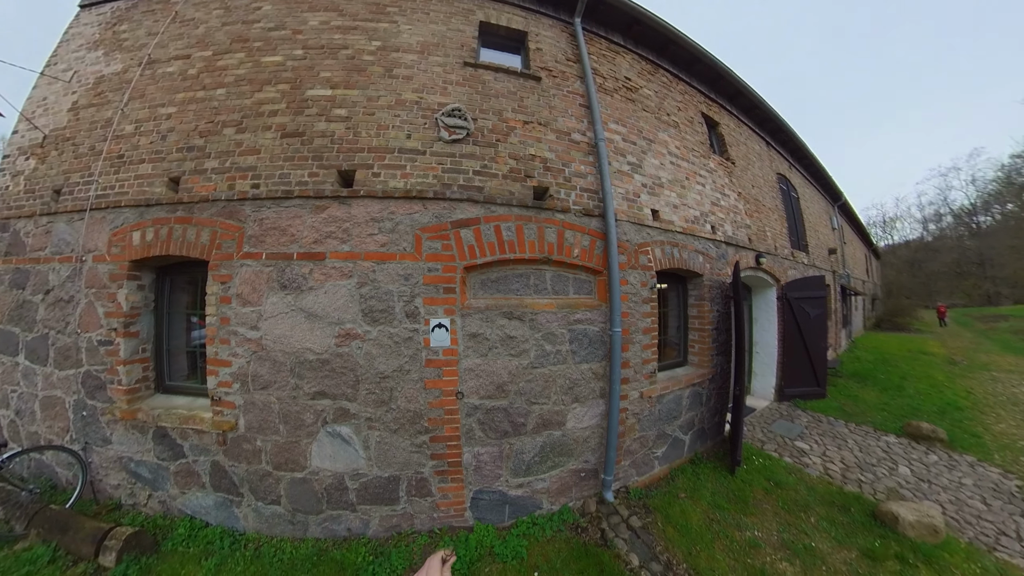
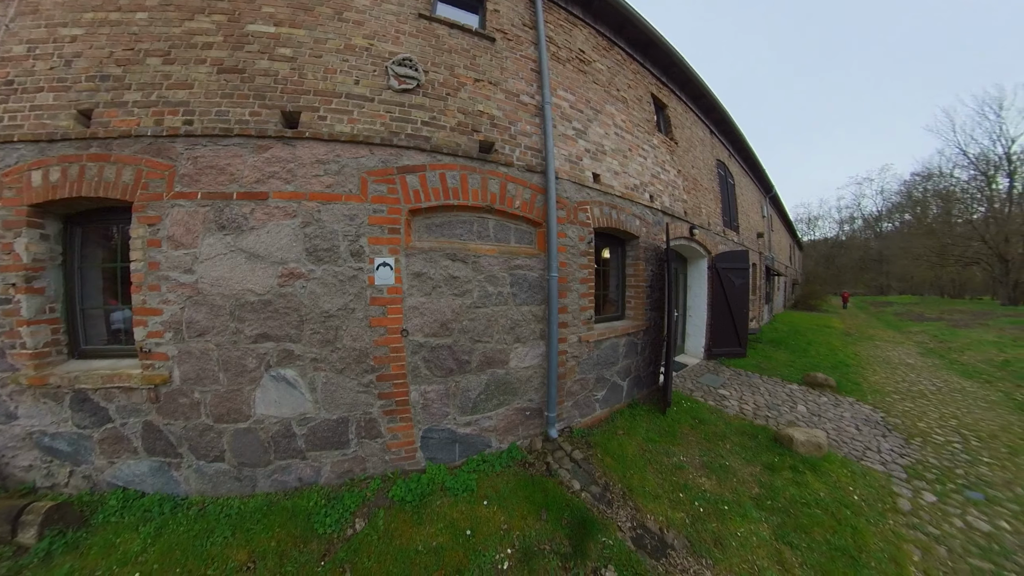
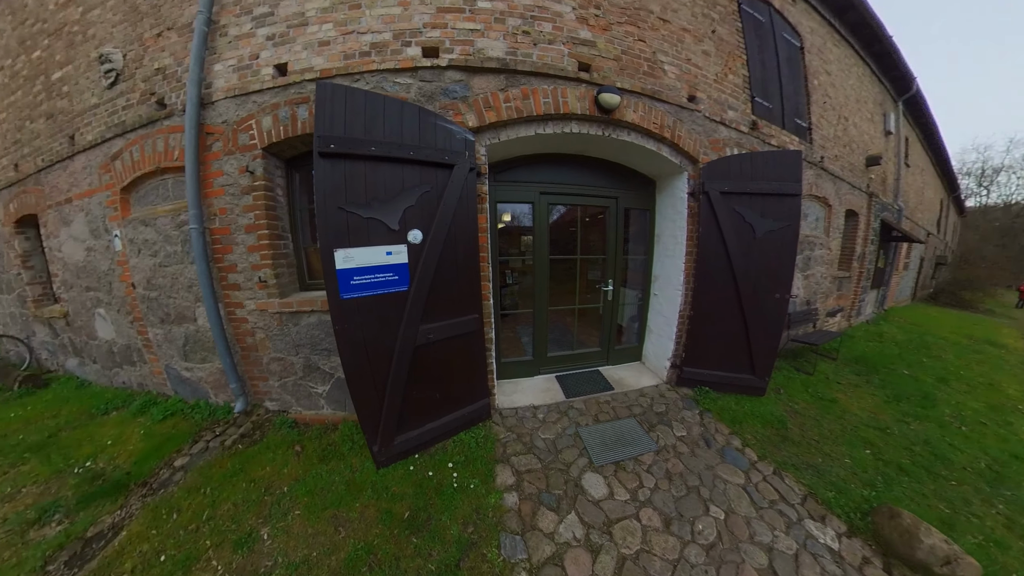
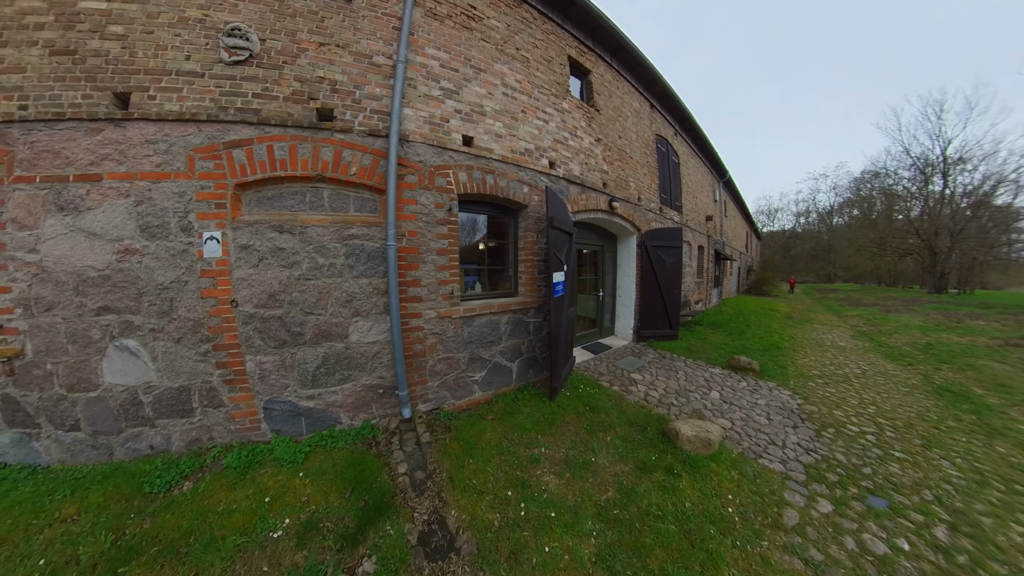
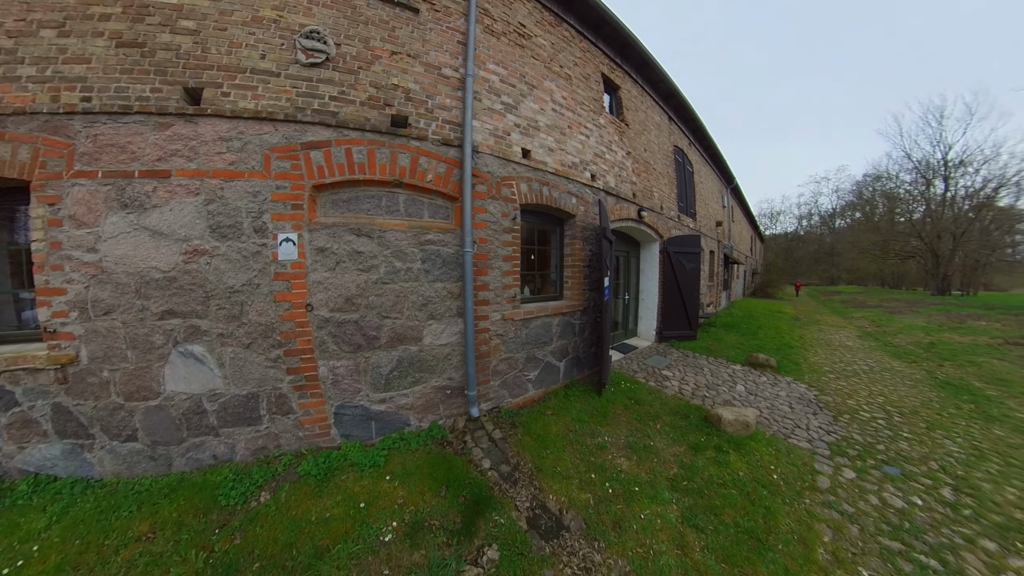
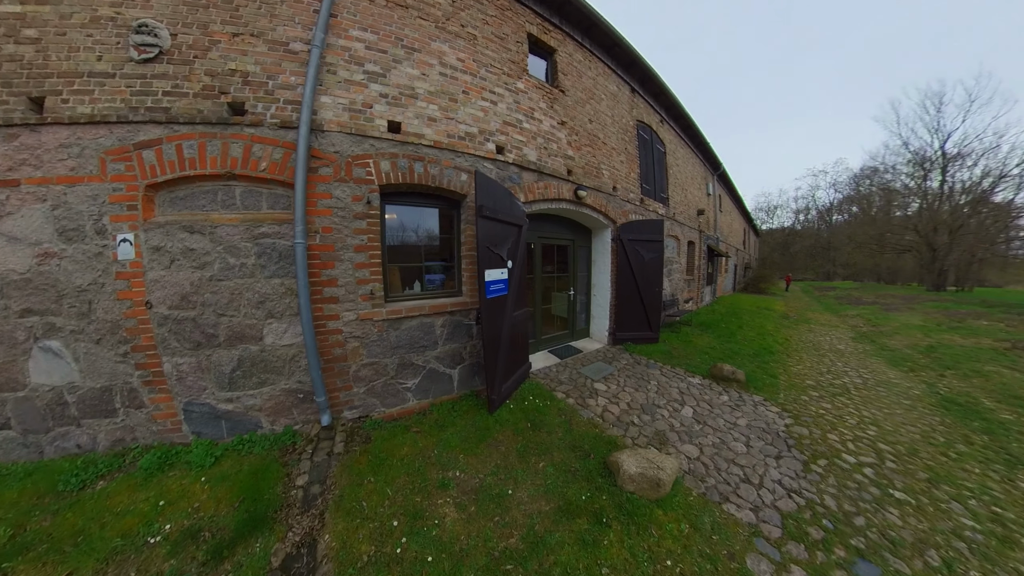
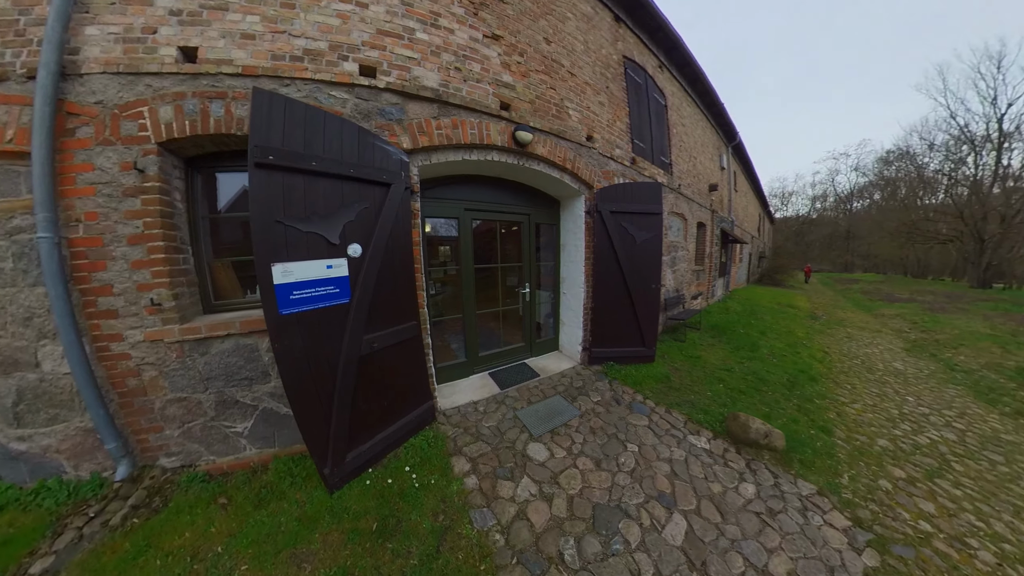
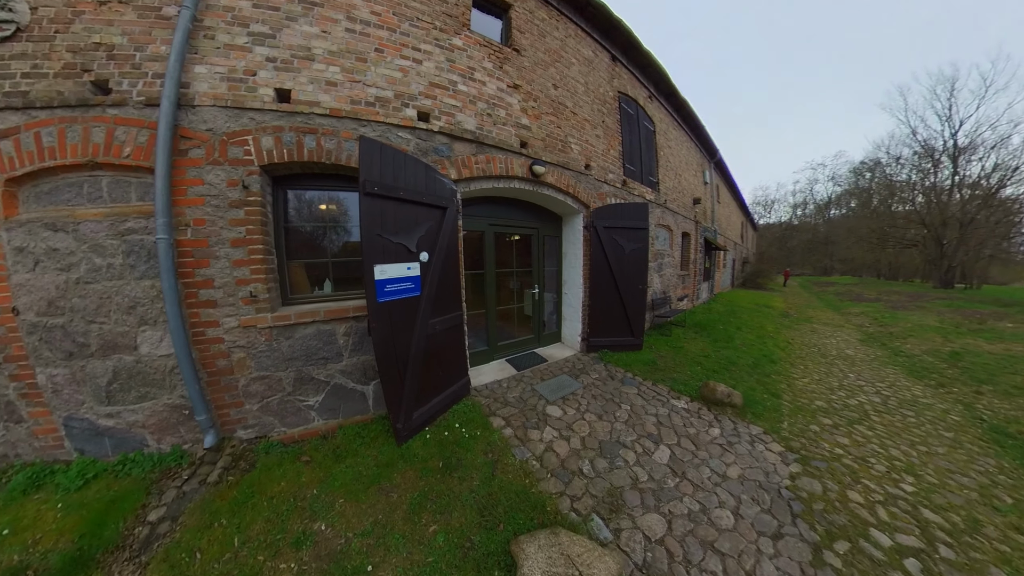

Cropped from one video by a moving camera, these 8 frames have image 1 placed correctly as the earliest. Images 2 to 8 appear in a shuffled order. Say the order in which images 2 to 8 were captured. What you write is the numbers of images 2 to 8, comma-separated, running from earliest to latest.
2, 5, 4, 6, 8, 7, 3
